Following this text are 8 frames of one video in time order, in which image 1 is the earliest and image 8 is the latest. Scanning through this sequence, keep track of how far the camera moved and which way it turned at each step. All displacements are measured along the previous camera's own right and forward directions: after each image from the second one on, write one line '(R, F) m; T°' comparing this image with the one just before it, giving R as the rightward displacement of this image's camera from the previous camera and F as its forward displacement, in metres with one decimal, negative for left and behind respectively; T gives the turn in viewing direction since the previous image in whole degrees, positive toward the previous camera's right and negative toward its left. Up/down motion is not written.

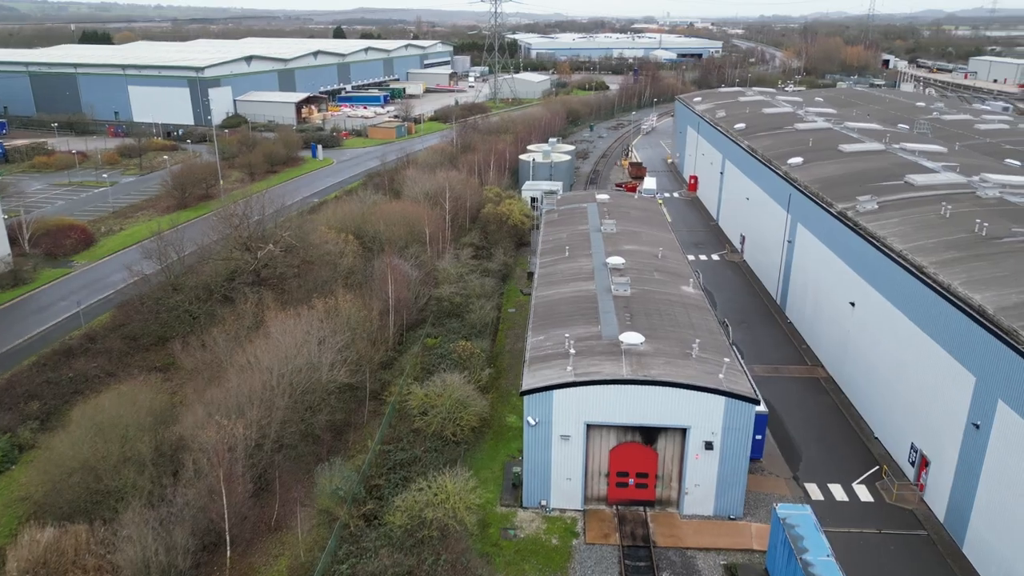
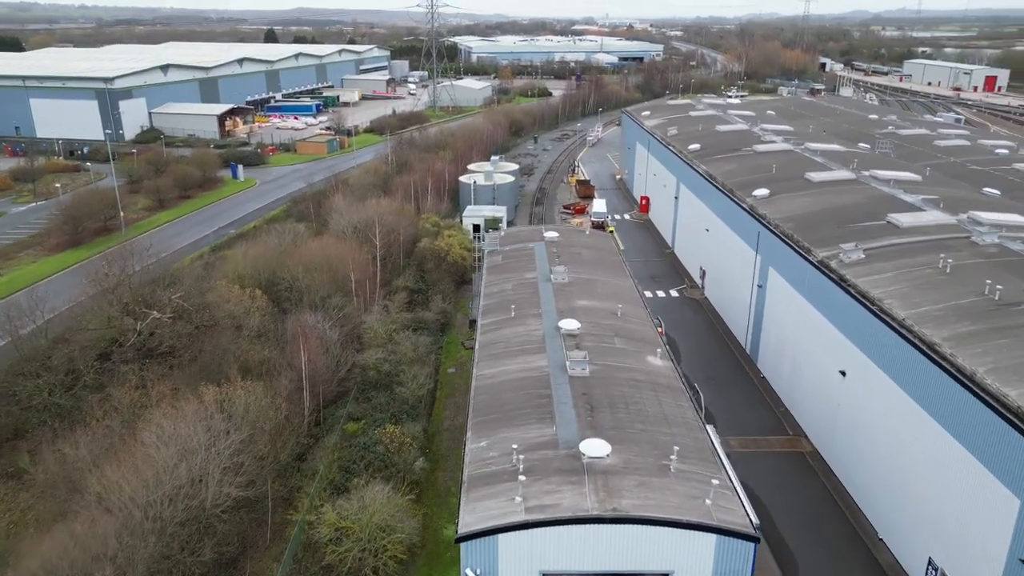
(+0.2, +2.2) m; +4°
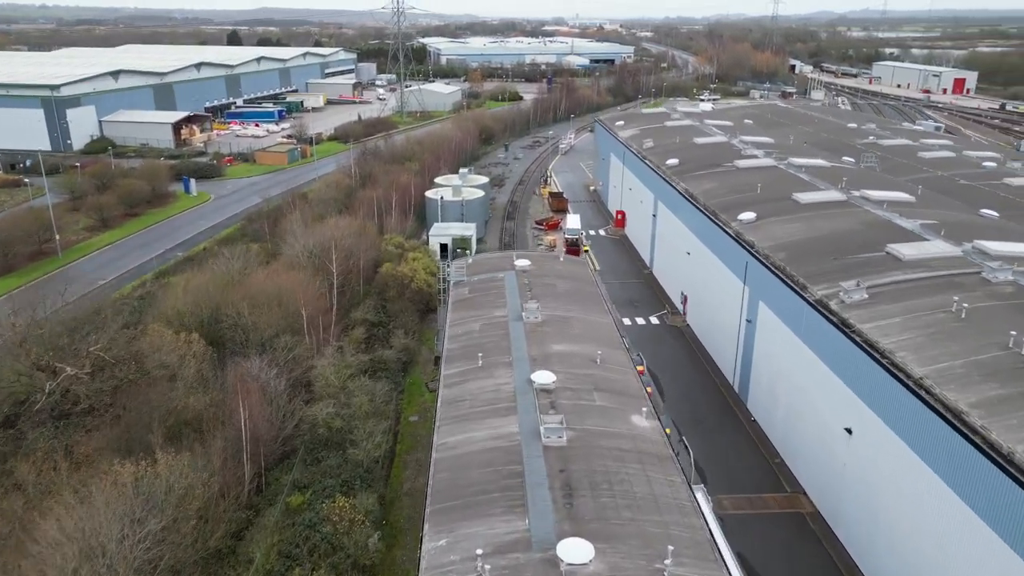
(+0.1, +1.4) m; +2°
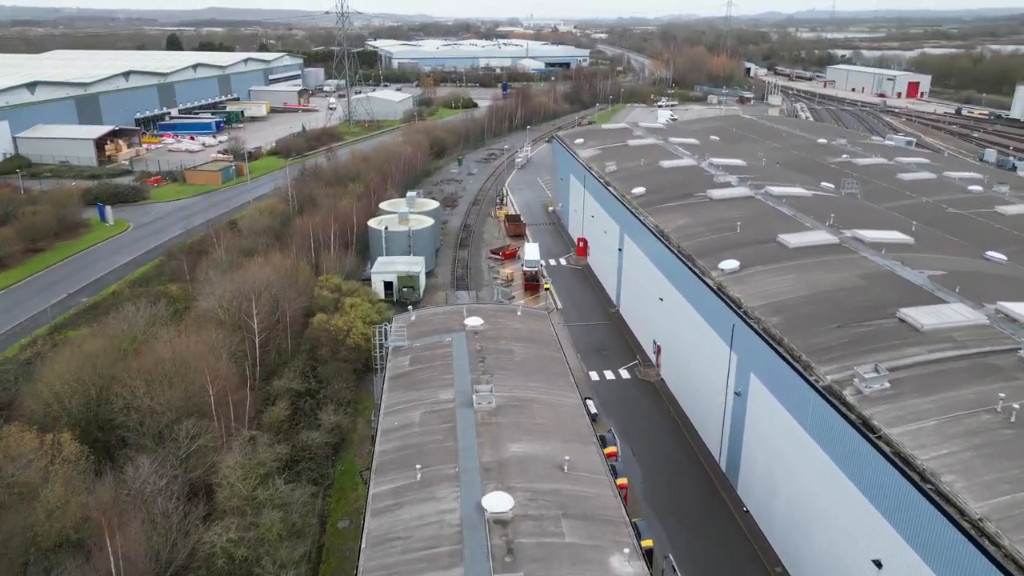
(+0.2, +2.2) m; +3°
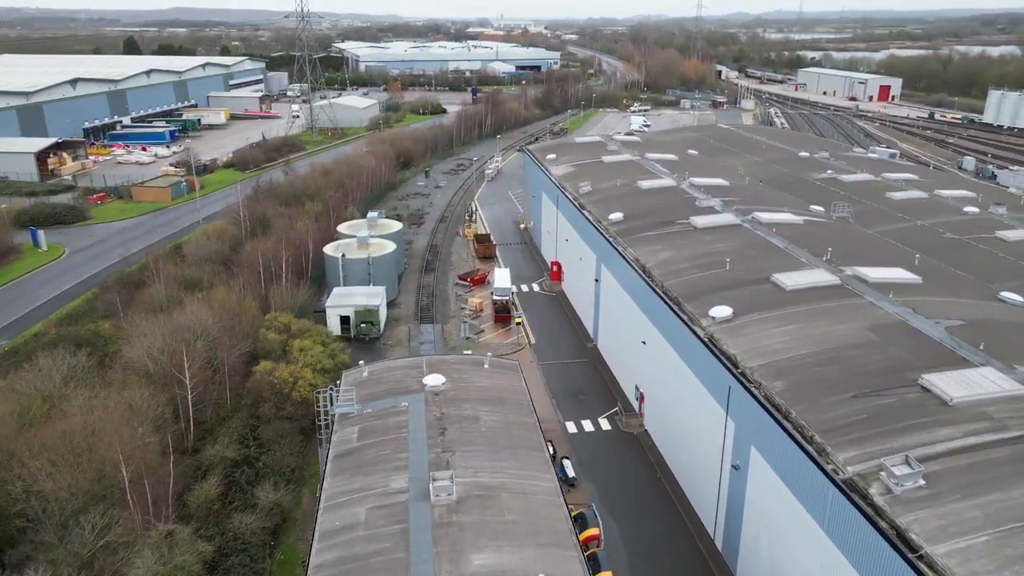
(+0.2, +1.6) m; +2°
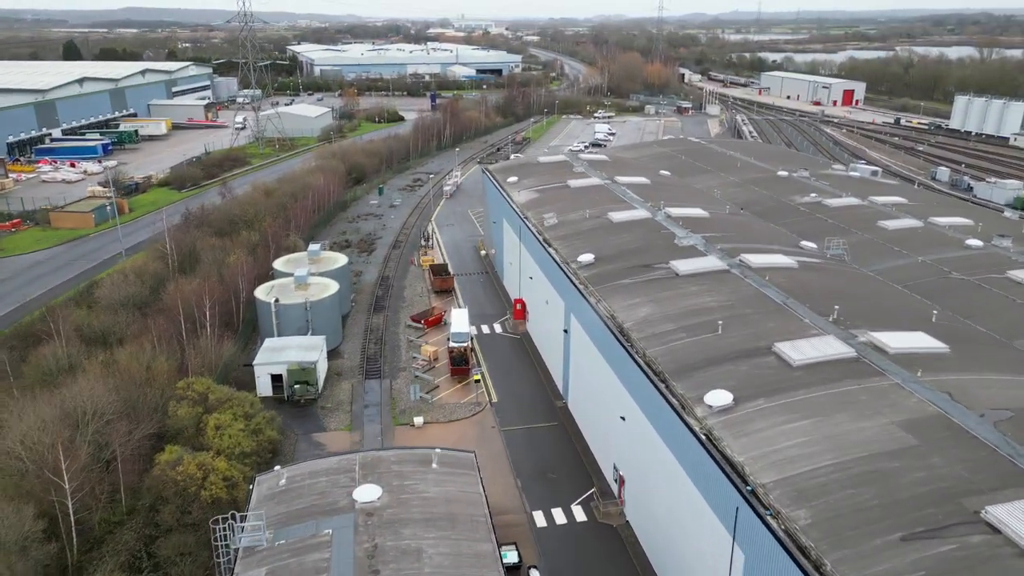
(+0.2, +2.3) m; +3°
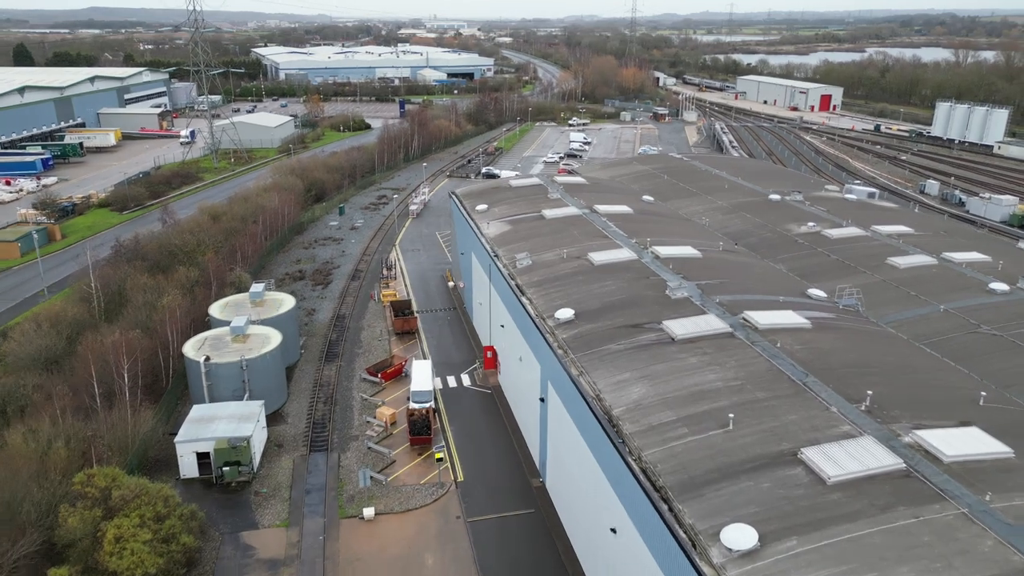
(+0.2, +2.3) m; +2°
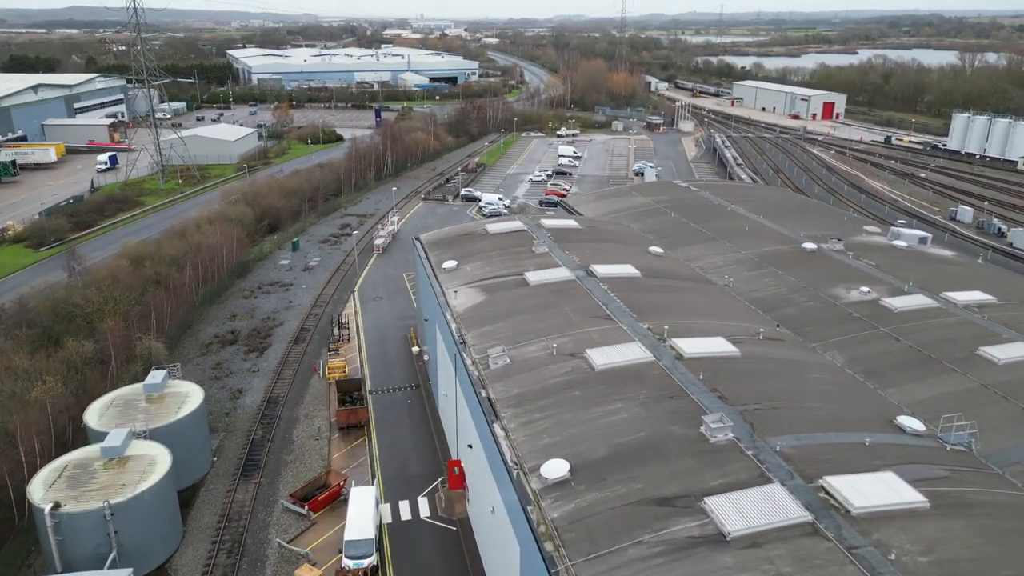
(+0.3, +4.4) m; +1°
